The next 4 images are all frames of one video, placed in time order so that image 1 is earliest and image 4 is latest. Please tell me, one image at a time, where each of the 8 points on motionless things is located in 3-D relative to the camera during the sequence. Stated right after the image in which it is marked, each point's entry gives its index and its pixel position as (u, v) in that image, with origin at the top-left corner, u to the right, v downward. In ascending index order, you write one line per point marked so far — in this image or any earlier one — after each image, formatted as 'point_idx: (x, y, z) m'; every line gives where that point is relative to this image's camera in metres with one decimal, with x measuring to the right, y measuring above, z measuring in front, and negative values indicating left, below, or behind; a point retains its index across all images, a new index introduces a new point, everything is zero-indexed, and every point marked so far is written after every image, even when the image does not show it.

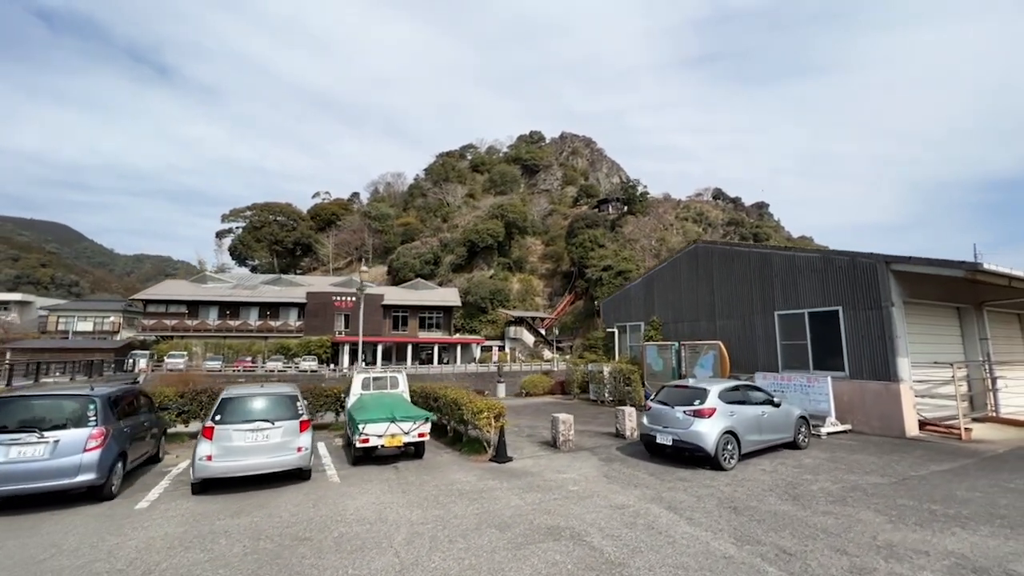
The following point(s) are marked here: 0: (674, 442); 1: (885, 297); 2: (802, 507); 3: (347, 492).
0: (+2.8, -2.7, +7.7) m
1: (+8.3, -0.2, +9.7) m
2: (+3.7, -2.8, +5.6) m
3: (-2.5, -3.1, +6.6) m
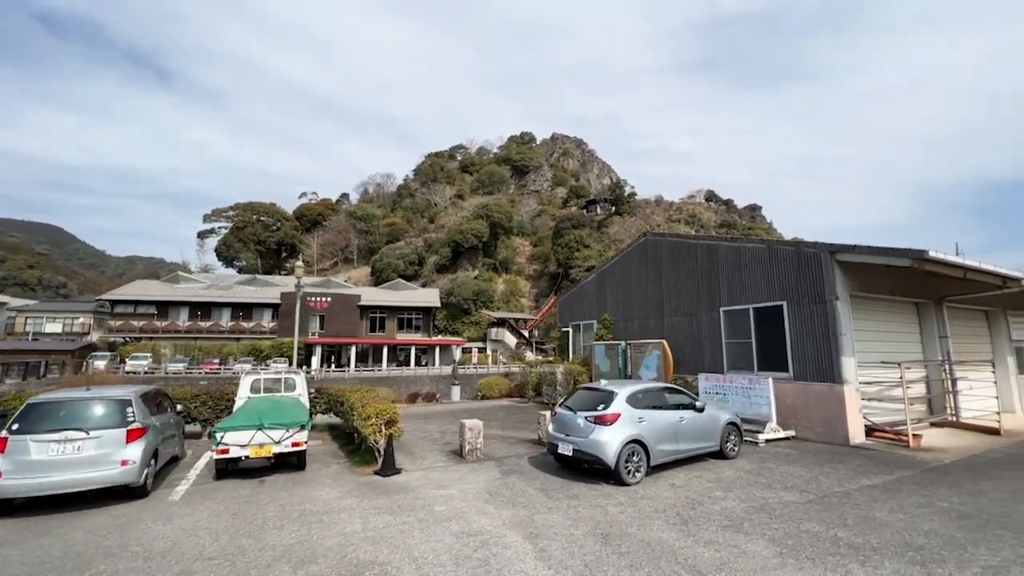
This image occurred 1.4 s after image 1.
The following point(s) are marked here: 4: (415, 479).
0: (+1.0, -2.6, +6.7) m
1: (+6.4, -0.1, +8.8) m
2: (+1.9, -2.6, +4.7) m
3: (-4.4, -2.9, +5.6) m
4: (-1.6, -3.1, +7.1) m
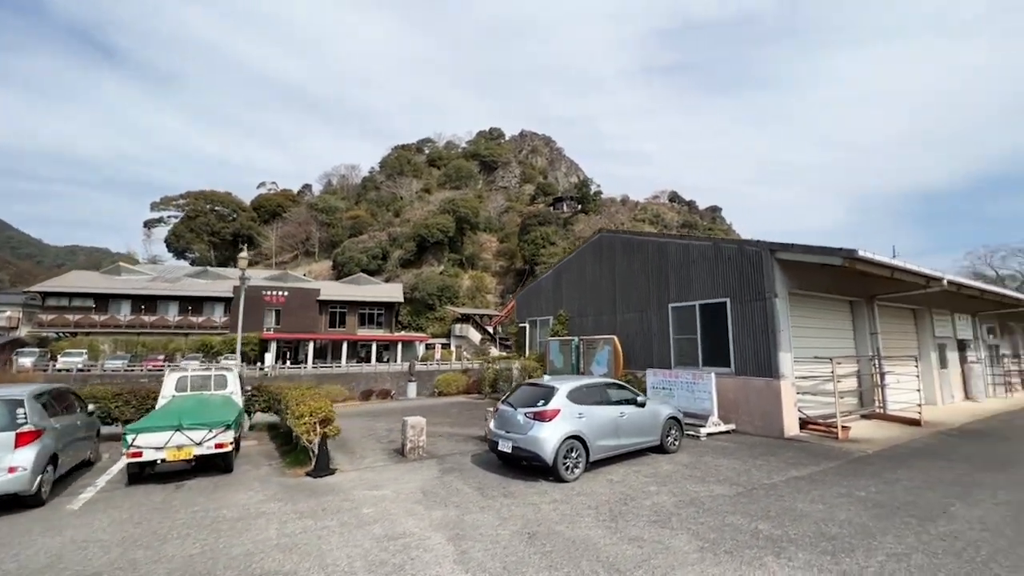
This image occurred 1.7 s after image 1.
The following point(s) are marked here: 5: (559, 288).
0: (0.0, -2.5, +6.6) m
1: (+5.3, 0.0, +9.0) m
2: (+1.1, -2.6, +4.6) m
3: (-5.2, -2.8, +5.1) m
4: (-2.6, -3.0, +6.8) m
5: (+1.7, 0.0, +15.3) m
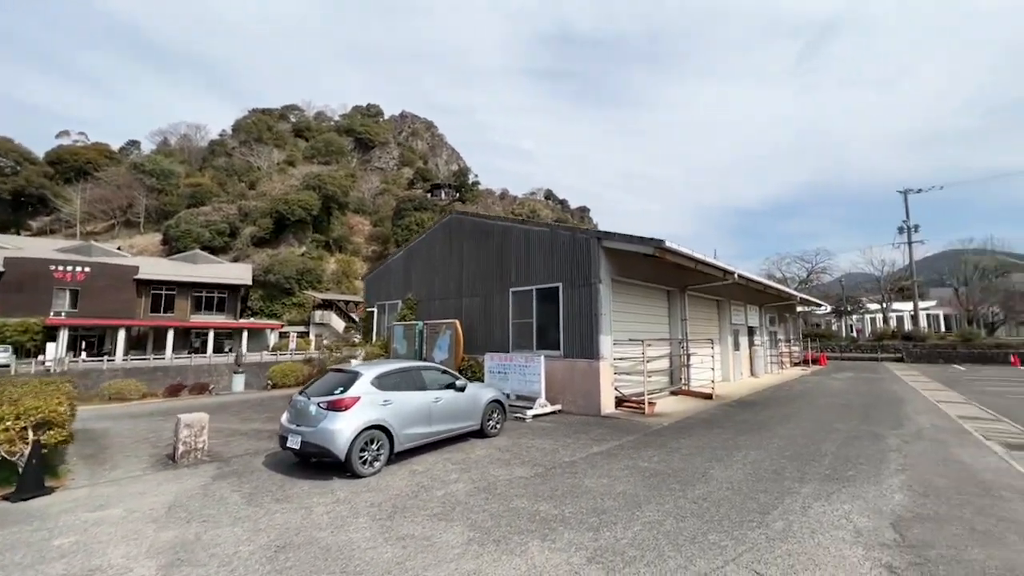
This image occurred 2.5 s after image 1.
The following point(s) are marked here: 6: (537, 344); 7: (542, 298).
0: (-2.8, -2.1, +5.7) m
1: (+1.8, +0.3, +9.4) m
2: (-1.2, -2.3, +4.1) m
3: (-7.4, -2.3, +2.8) m
4: (-5.3, -2.5, +5.2) m
5: (-3.4, +0.6, +14.5) m
6: (+0.6, -1.4, +10.4) m
7: (+0.7, -0.3, +10.5) m
